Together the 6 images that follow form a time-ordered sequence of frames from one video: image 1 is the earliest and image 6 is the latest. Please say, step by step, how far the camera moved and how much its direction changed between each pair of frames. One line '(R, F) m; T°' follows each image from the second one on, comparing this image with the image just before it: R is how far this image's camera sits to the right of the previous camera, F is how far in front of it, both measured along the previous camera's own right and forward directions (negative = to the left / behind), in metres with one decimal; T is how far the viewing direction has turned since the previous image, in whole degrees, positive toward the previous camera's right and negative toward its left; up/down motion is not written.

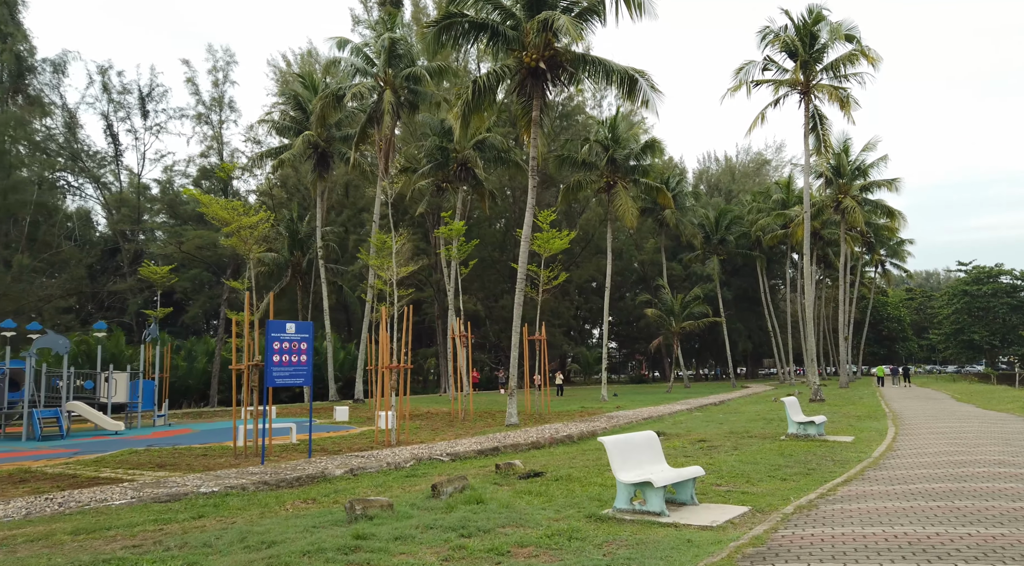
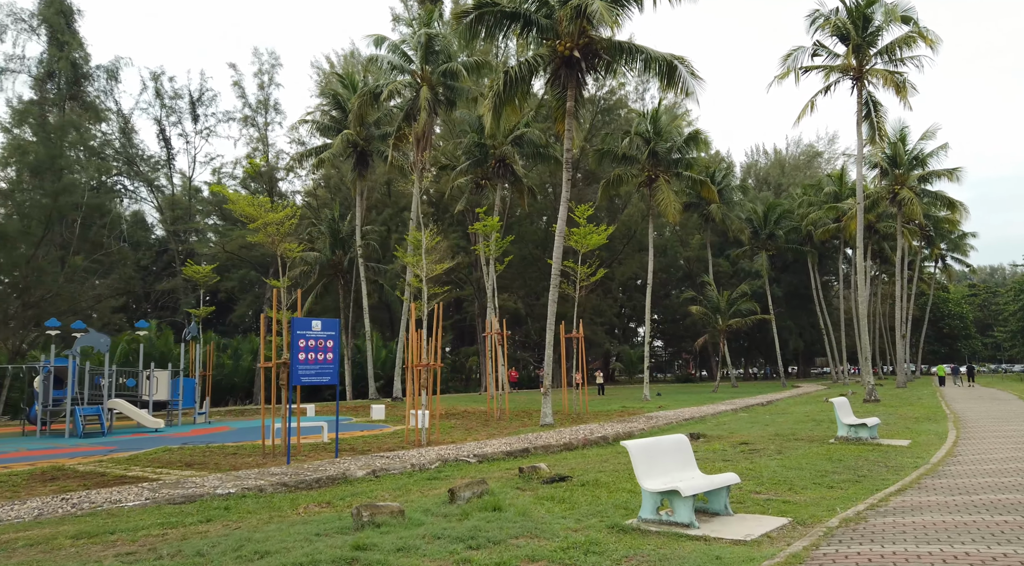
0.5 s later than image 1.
(+0.2, +0.4) m; -3°
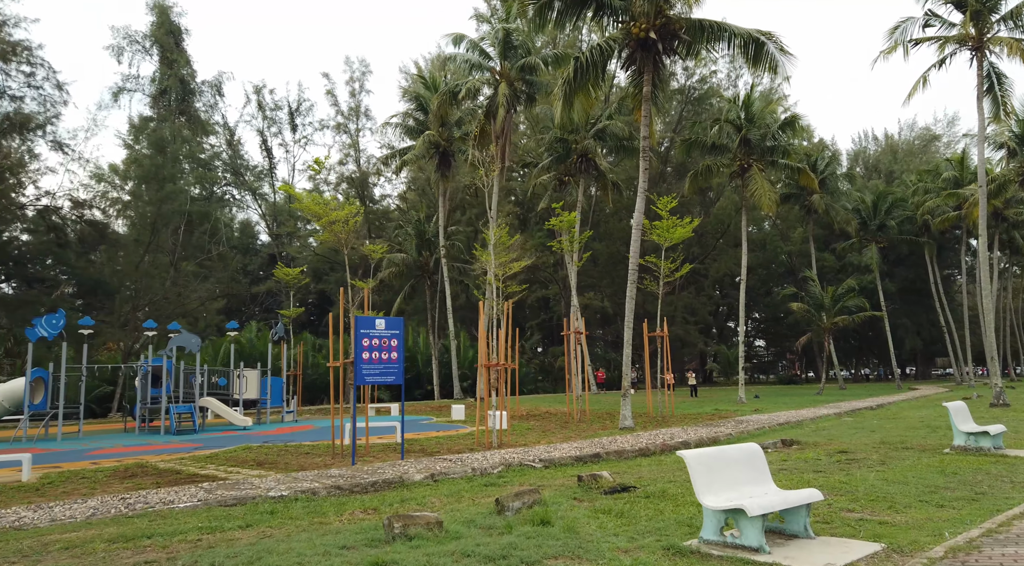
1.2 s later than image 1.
(+0.4, +0.6) m; -7°
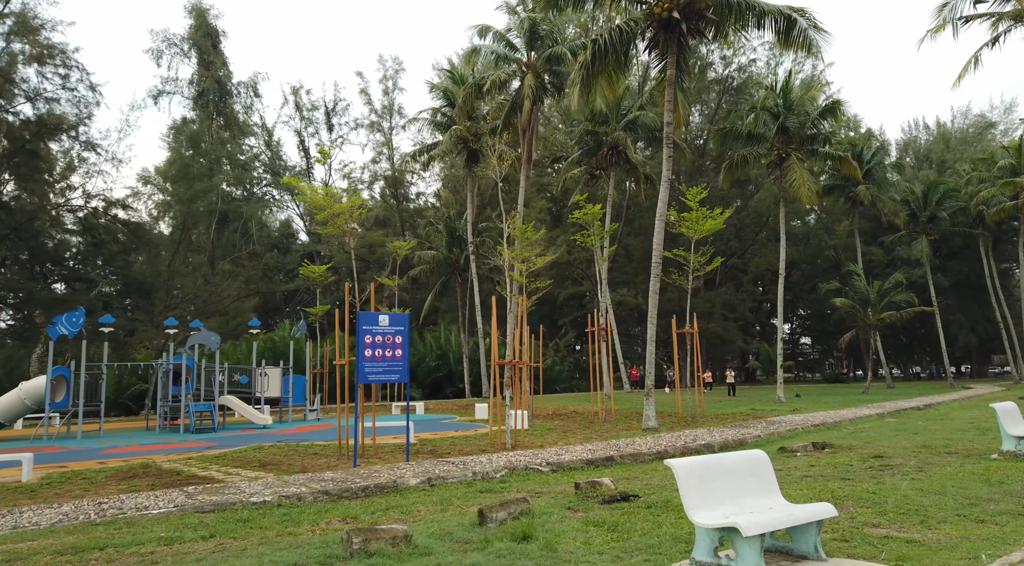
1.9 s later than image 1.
(+0.5, +0.6) m; -3°
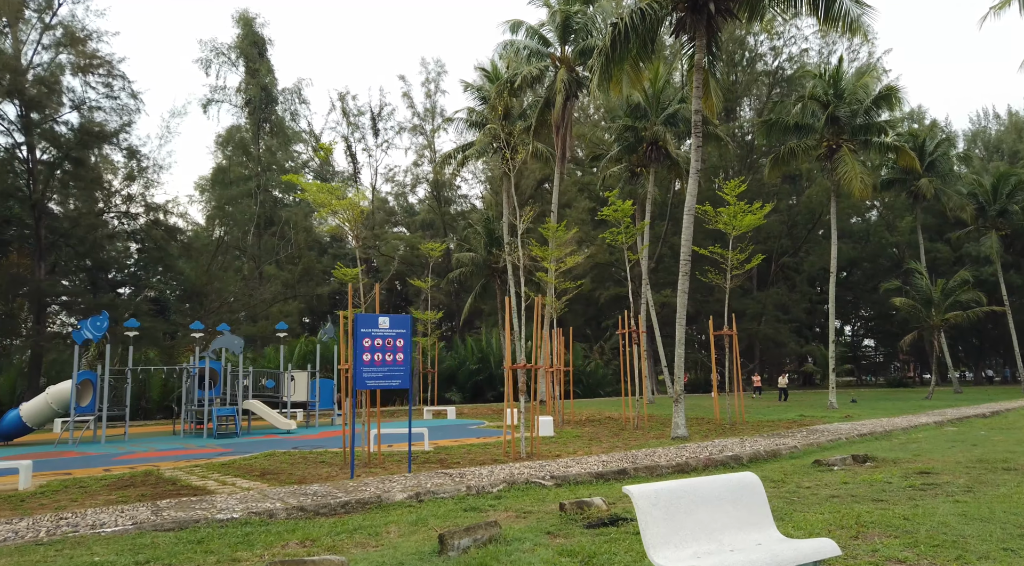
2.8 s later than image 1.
(+0.6, +0.7) m; -4°
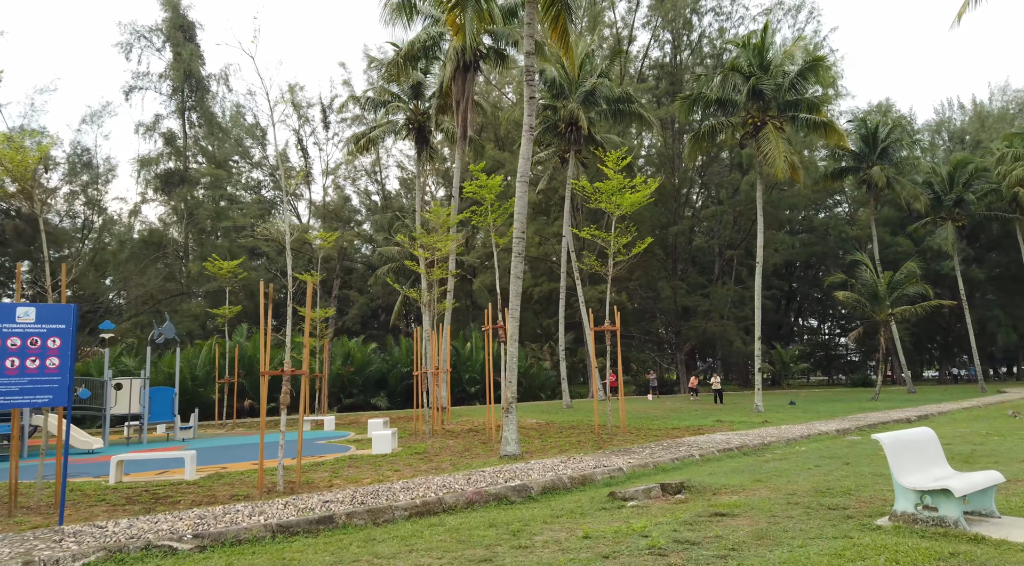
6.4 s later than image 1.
(+2.7, +2.4) m; +1°
